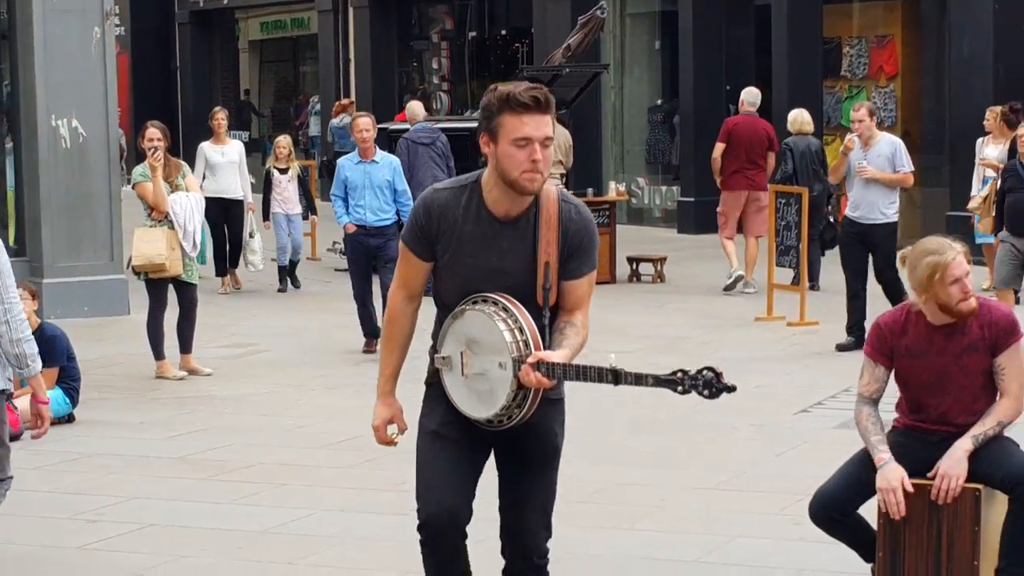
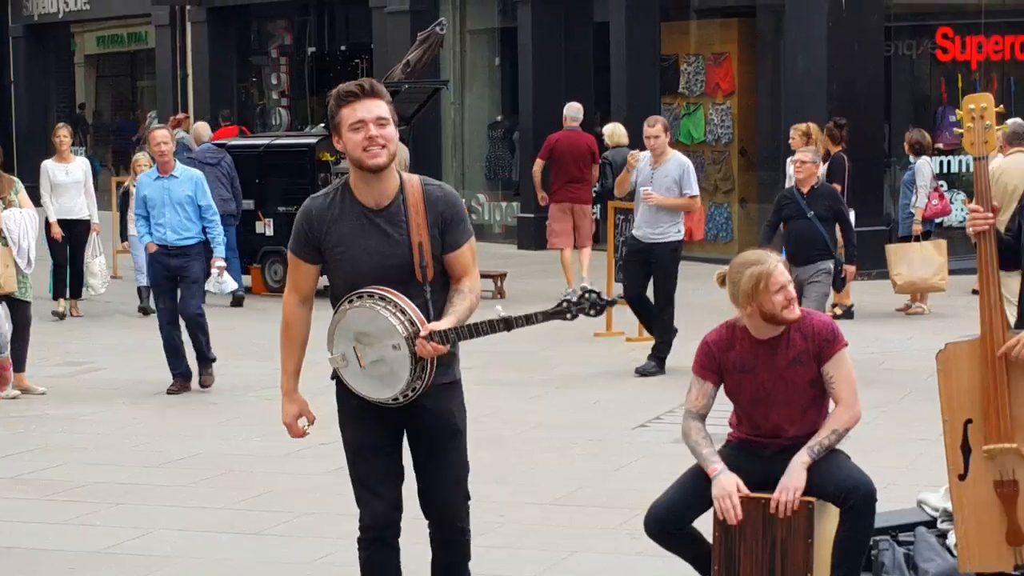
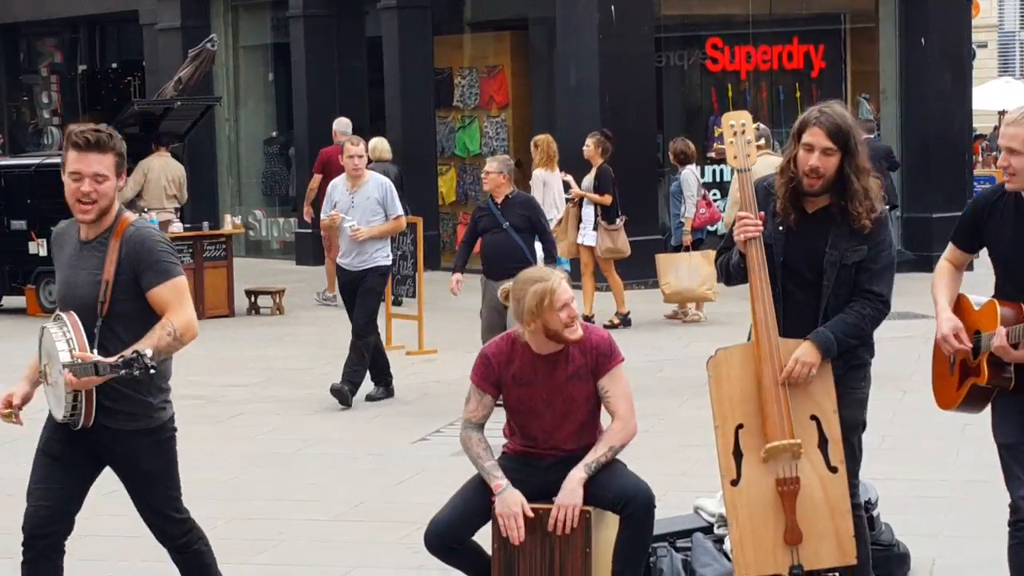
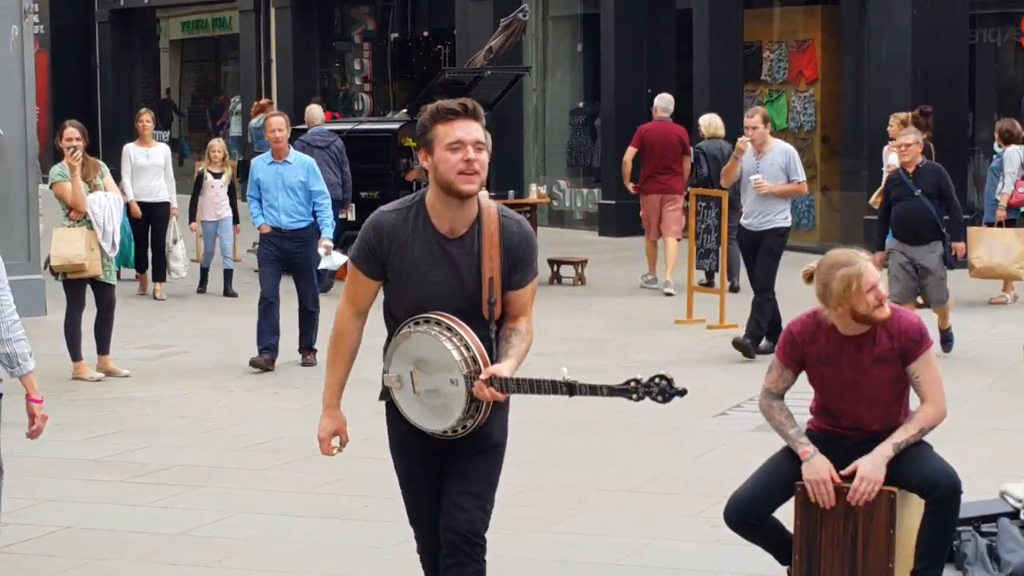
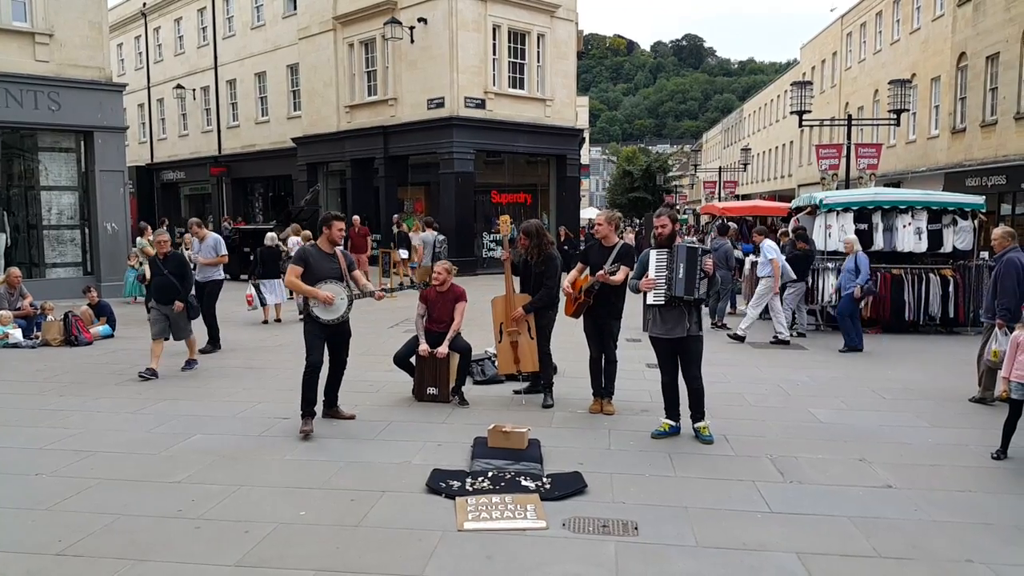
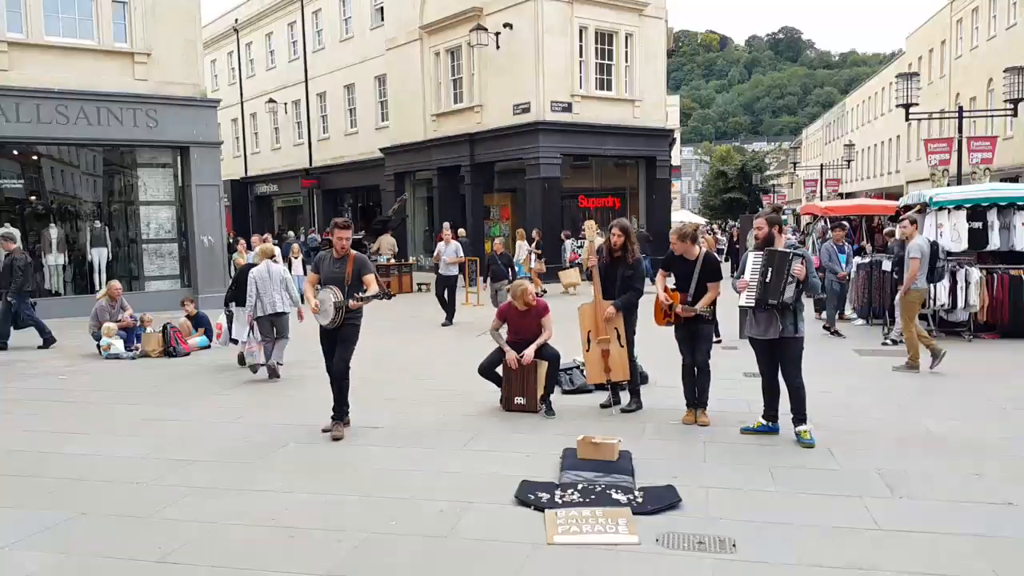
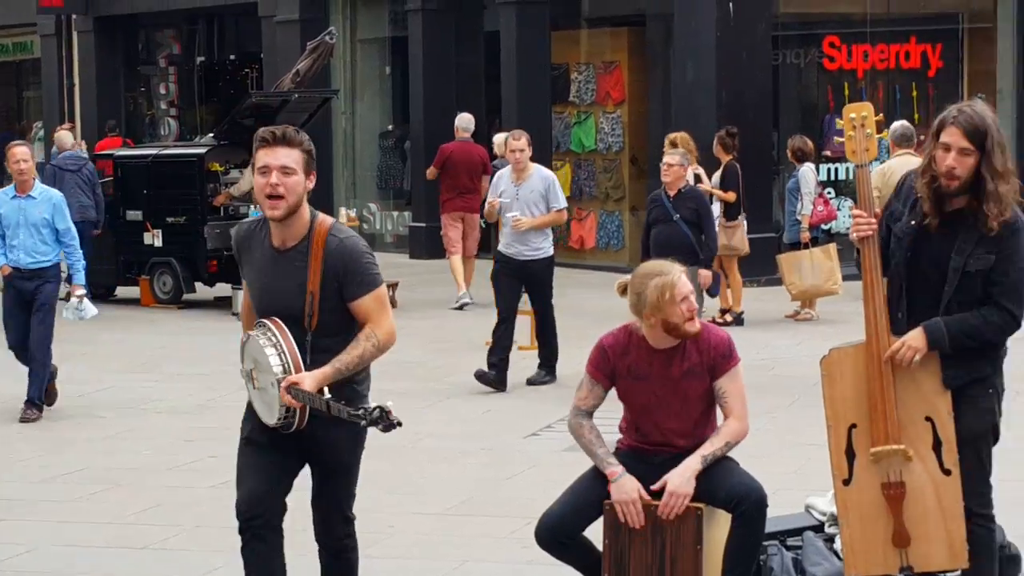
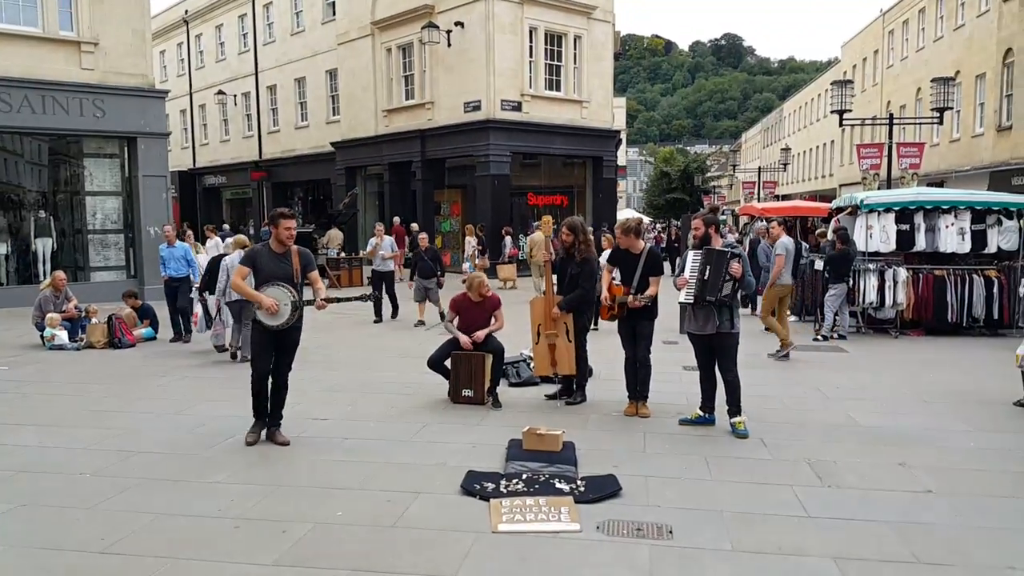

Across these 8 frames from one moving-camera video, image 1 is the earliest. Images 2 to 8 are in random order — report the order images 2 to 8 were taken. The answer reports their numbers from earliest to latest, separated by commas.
4, 2, 7, 3, 6, 8, 5
